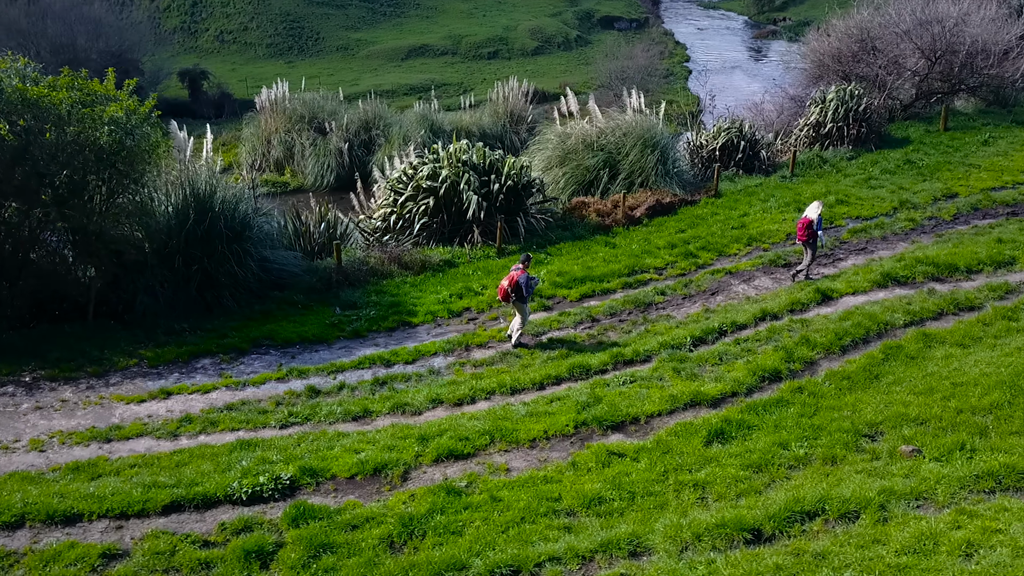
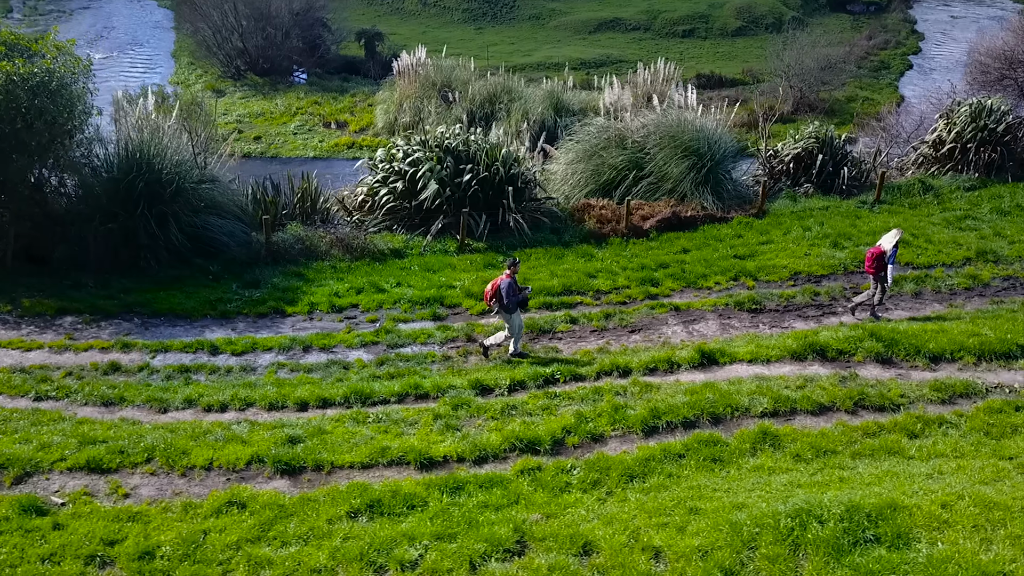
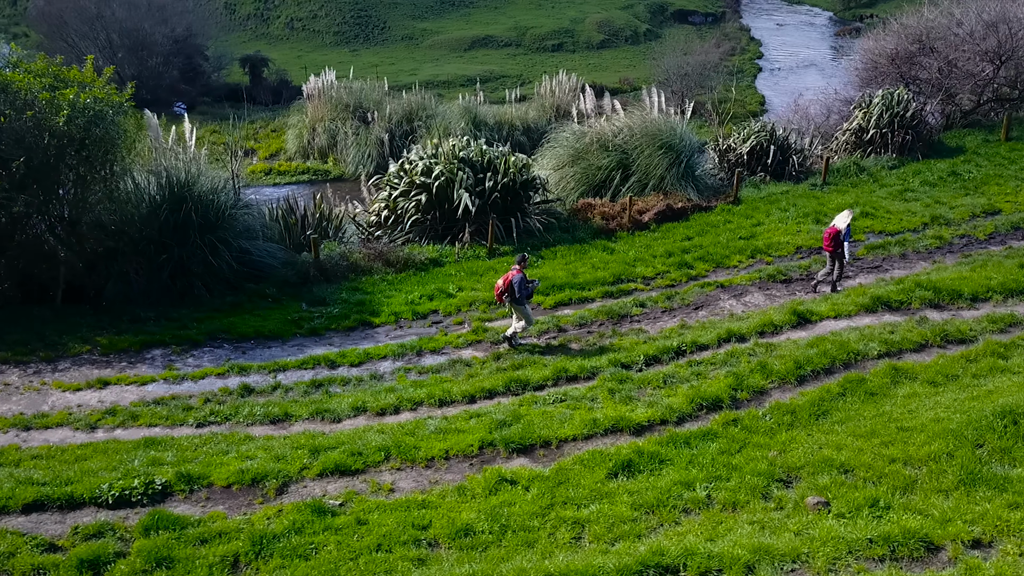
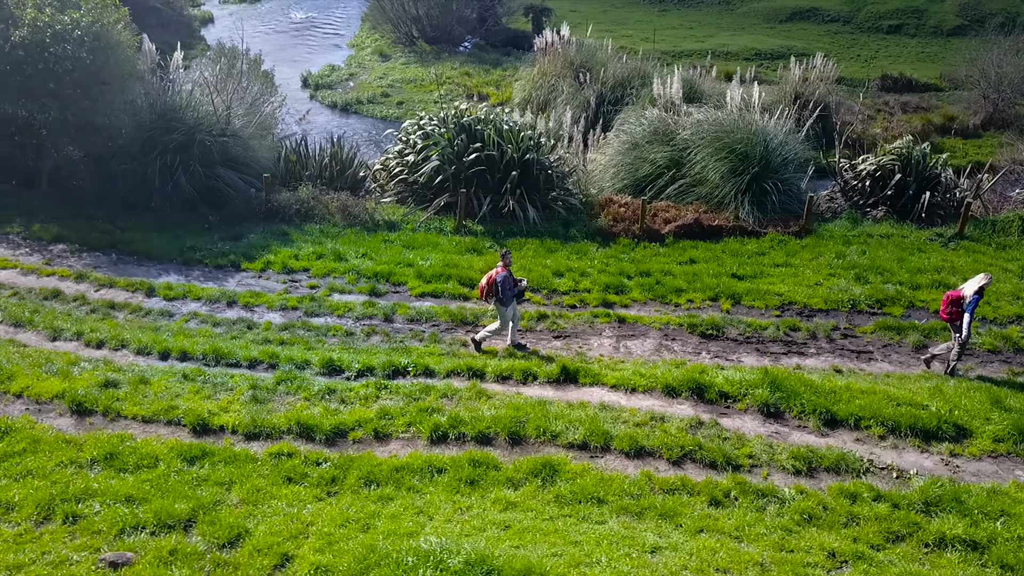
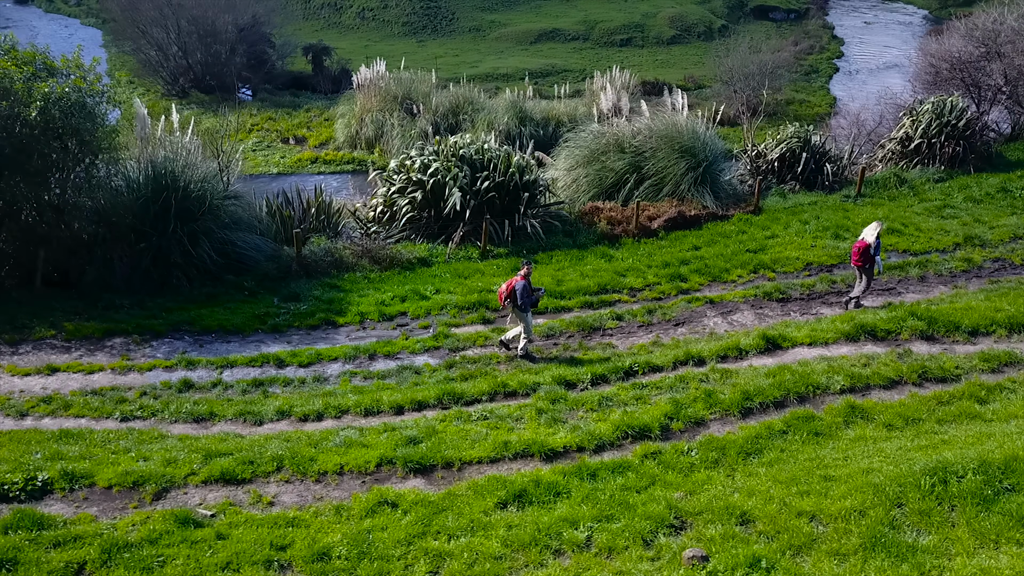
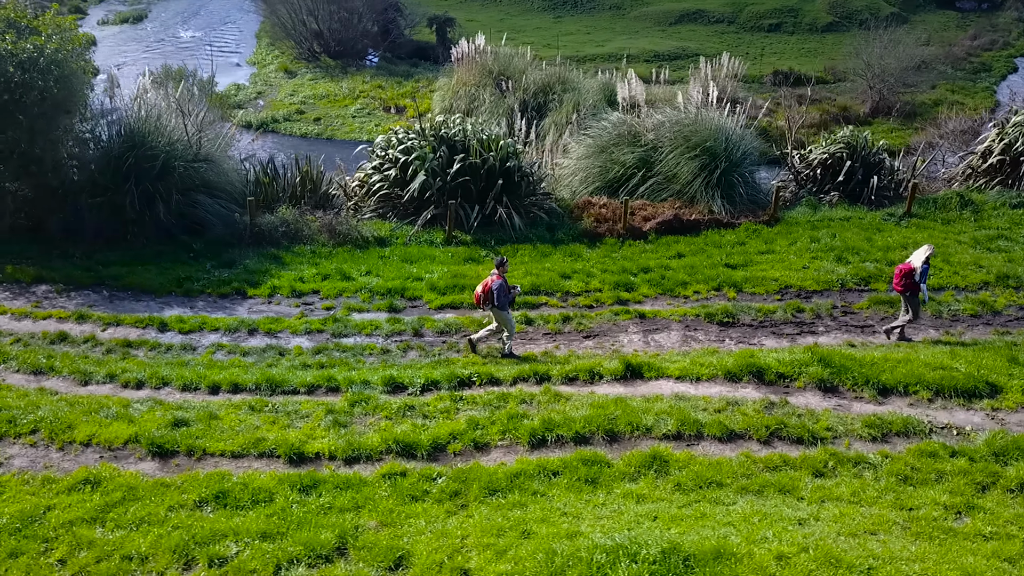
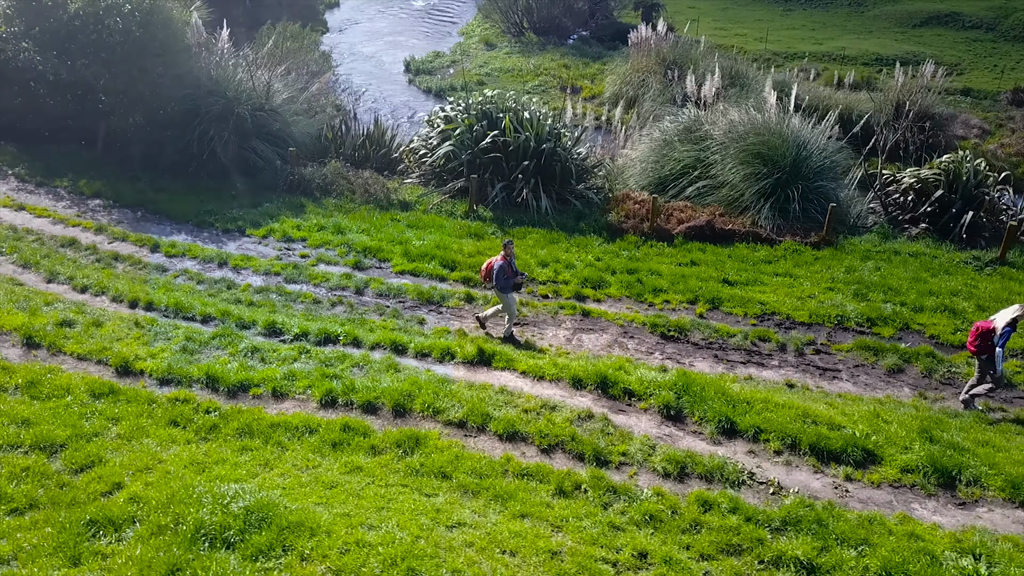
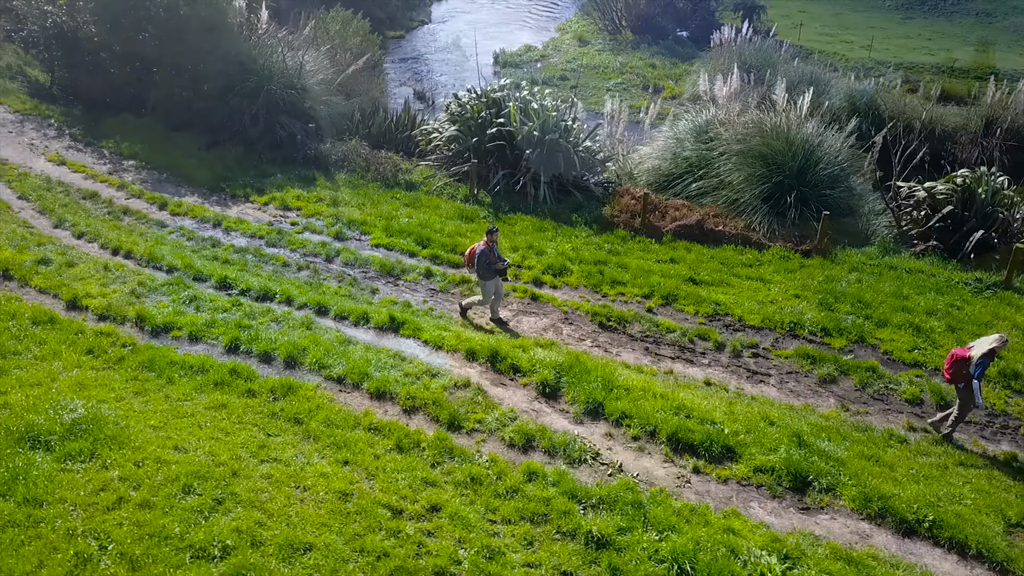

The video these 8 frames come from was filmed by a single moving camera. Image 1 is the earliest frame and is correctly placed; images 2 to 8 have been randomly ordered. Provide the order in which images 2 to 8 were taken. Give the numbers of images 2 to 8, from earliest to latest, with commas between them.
3, 5, 2, 6, 4, 7, 8
